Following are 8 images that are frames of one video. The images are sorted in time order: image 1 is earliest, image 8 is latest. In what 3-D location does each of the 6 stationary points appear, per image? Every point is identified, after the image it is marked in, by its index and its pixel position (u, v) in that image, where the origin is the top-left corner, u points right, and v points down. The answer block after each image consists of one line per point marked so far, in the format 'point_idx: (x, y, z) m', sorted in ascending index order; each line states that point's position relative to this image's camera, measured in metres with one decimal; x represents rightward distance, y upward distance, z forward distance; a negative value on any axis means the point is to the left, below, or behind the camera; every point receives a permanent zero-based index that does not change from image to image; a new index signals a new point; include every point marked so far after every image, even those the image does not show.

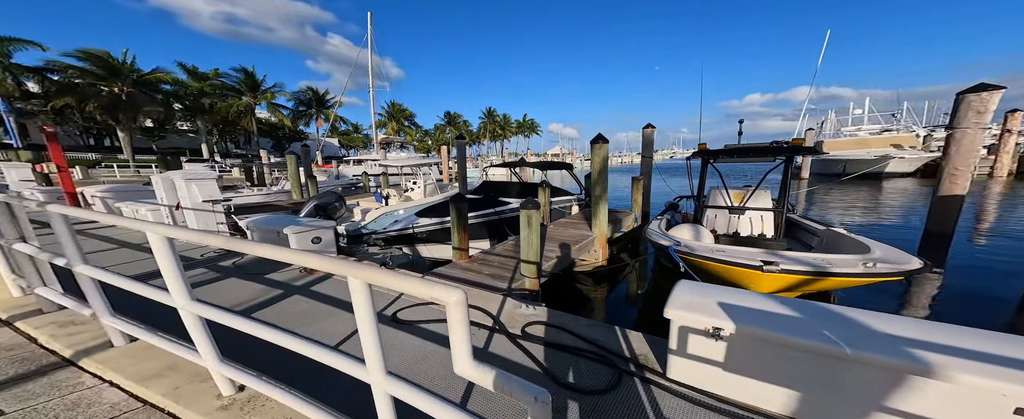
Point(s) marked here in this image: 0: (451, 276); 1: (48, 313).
0: (-1.0, -1.0, +4.3) m
1: (-4.2, -0.9, +2.8) m
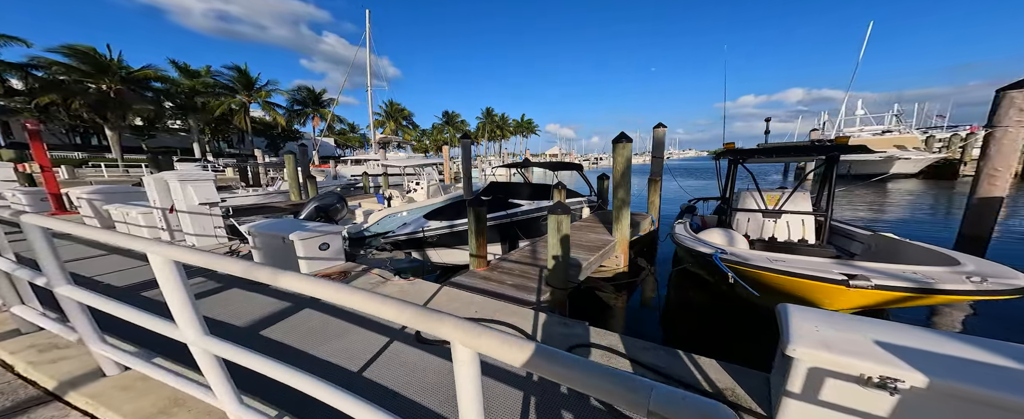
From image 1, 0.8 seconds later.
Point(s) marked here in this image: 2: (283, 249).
0: (-0.7, -1.0, +4.0) m
1: (-3.9, -1.0, +2.5) m
2: (-3.8, -0.7, +5.1) m
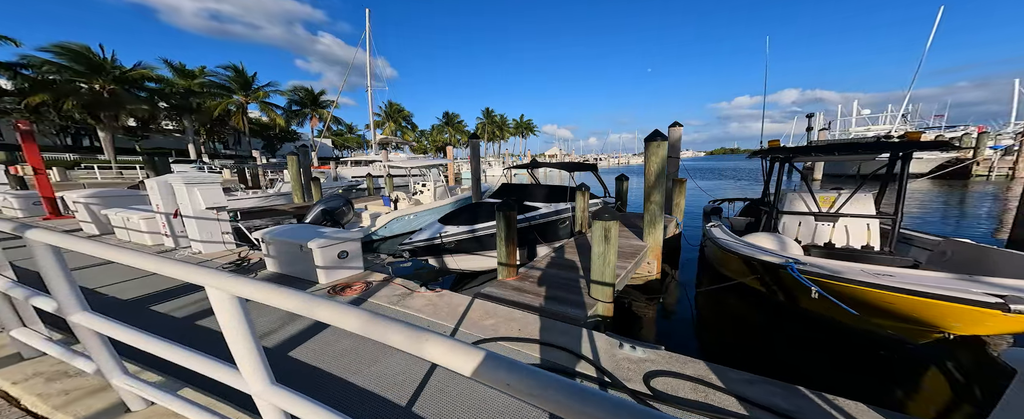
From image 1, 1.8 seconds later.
0: (-0.2, -1.1, +3.8) m
1: (-3.4, -1.0, +2.2) m
2: (-3.3, -0.8, +4.8) m
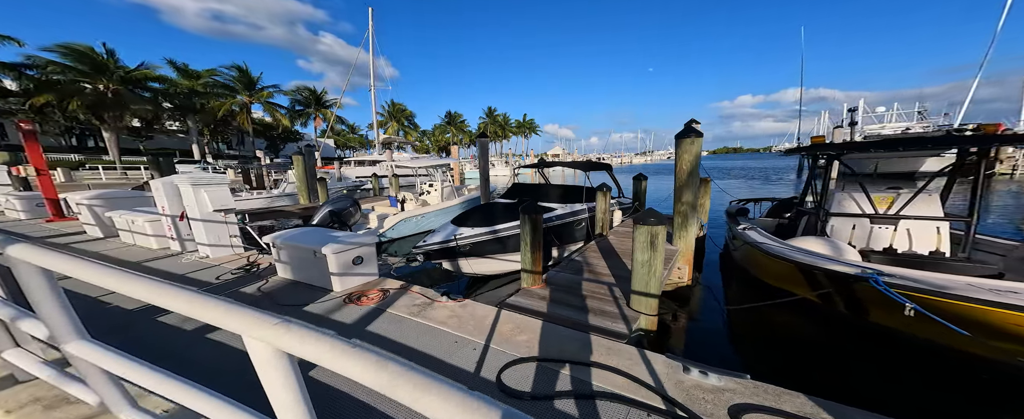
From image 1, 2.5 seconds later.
0: (+0.2, -1.1, +3.5) m
1: (-3.0, -1.1, +1.9) m
2: (-3.0, -0.8, +4.6) m
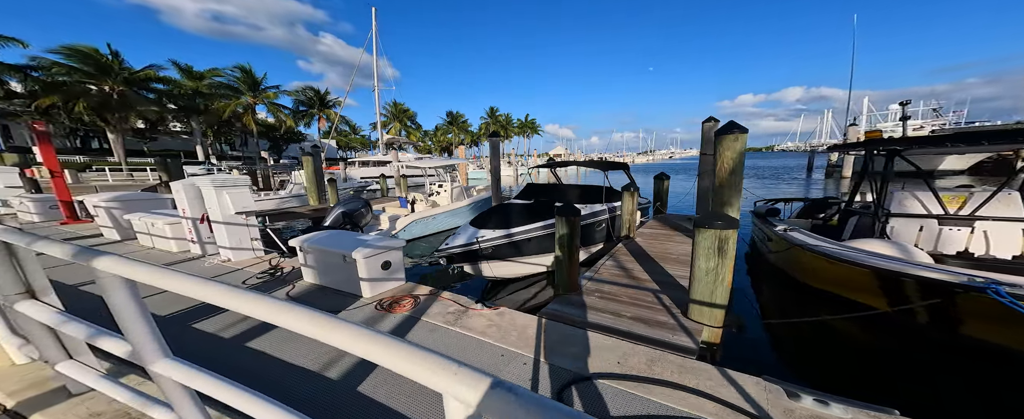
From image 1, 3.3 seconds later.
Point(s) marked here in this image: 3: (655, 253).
0: (+0.7, -1.1, +3.4) m
1: (-2.6, -1.1, +1.8) m
2: (-2.5, -0.9, +4.5) m
3: (+2.2, -0.7, +4.8) m
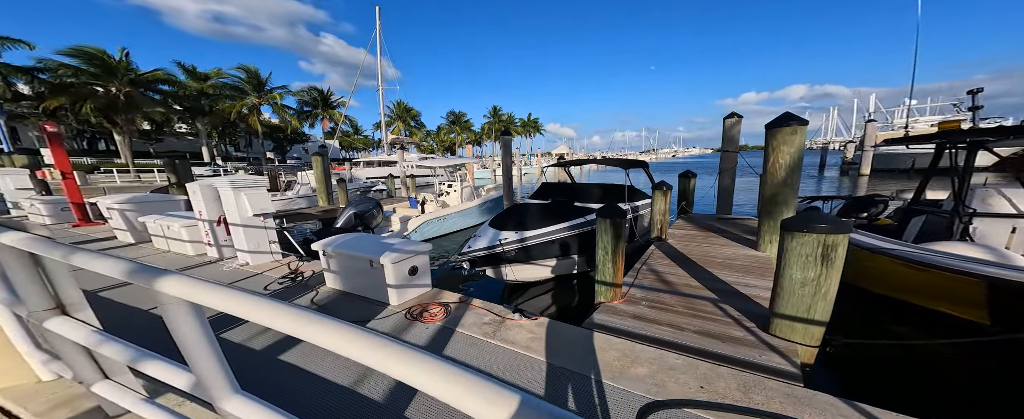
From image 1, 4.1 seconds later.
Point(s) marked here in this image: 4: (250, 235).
0: (+1.1, -1.1, +3.2) m
1: (-2.1, -1.1, +1.6) m
2: (-2.0, -0.9, +4.3) m
3: (+2.7, -0.7, +4.6) m
4: (-4.4, -0.4, +5.2) m
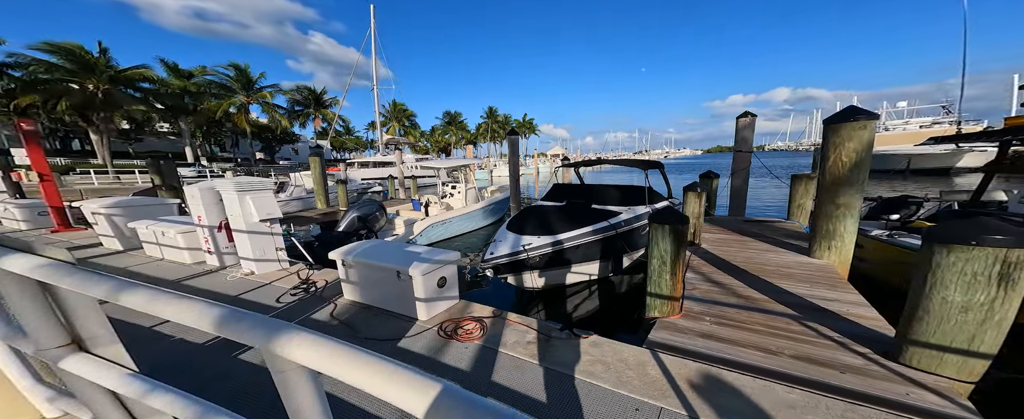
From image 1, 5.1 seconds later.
0: (+1.7, -1.2, +2.9) m
1: (-1.5, -1.2, +1.2) m
2: (-1.5, -0.9, +3.9) m
3: (+3.2, -0.7, +4.3) m
4: (-4.0, -0.5, +4.8) m
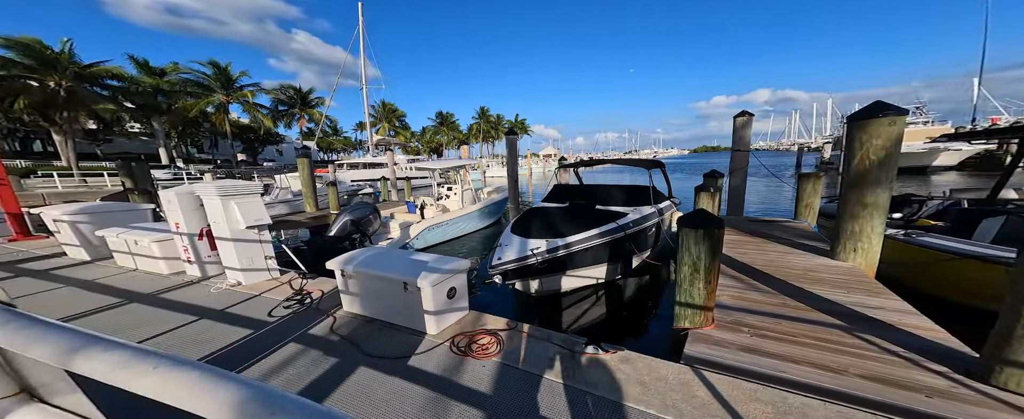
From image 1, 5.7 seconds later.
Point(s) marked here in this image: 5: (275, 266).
0: (+1.9, -1.2, +2.7) m
1: (-1.3, -1.2, +0.9) m
2: (-1.3, -1.0, +3.6) m
3: (+3.3, -0.7, +4.1) m
4: (-3.8, -0.6, +4.4) m
5: (-3.6, -0.9, +4.8) m
